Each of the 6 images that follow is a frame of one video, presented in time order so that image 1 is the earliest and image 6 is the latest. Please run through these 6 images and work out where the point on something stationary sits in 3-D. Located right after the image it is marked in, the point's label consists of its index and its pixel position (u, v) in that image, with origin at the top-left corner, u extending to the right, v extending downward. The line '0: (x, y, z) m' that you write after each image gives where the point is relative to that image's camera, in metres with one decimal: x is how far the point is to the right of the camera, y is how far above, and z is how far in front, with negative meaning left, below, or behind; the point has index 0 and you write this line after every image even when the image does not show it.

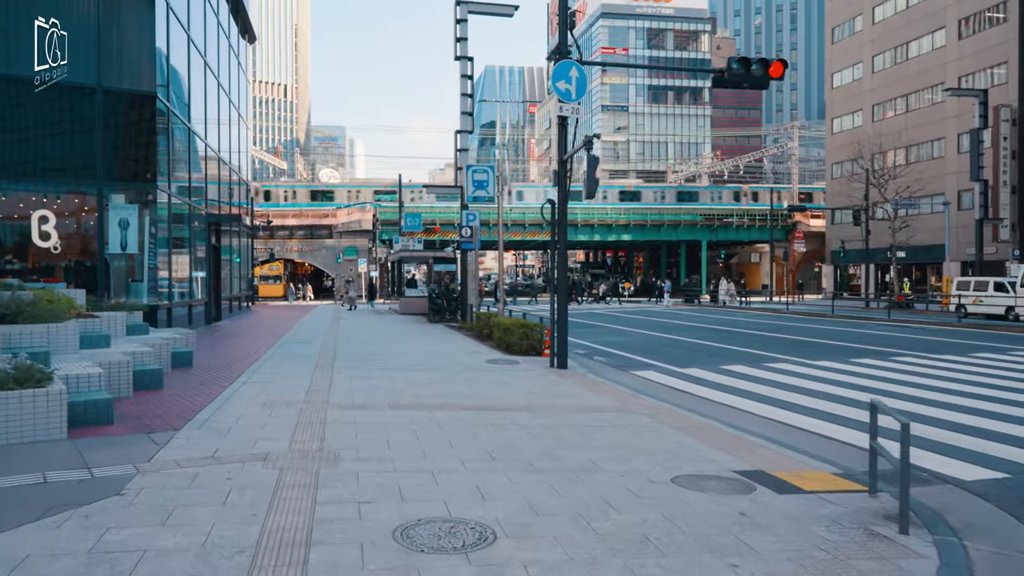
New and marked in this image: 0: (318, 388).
0: (-4.6, -2.4, +11.3) m
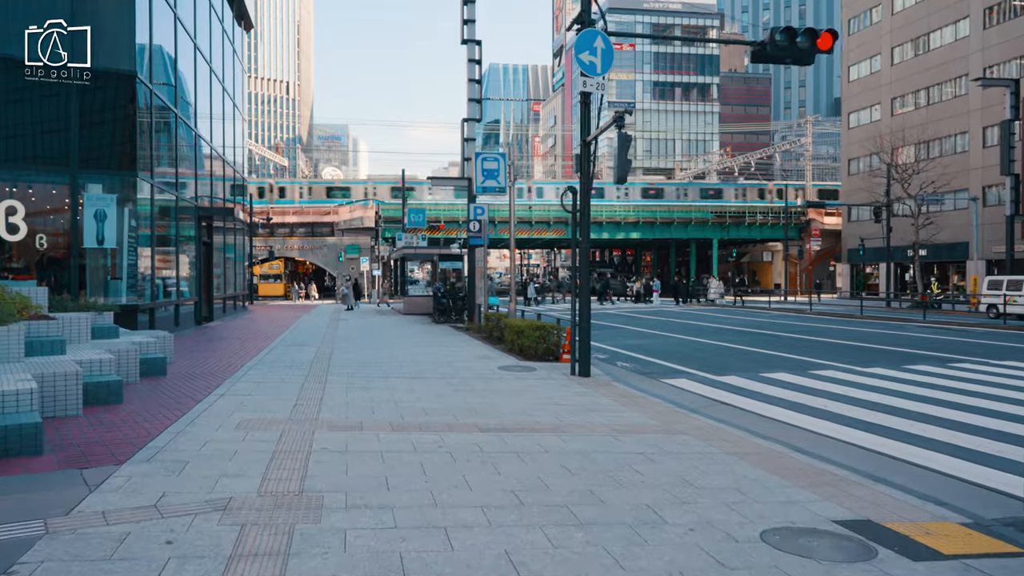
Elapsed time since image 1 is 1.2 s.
0: (-4.2, -2.3, +9.7) m
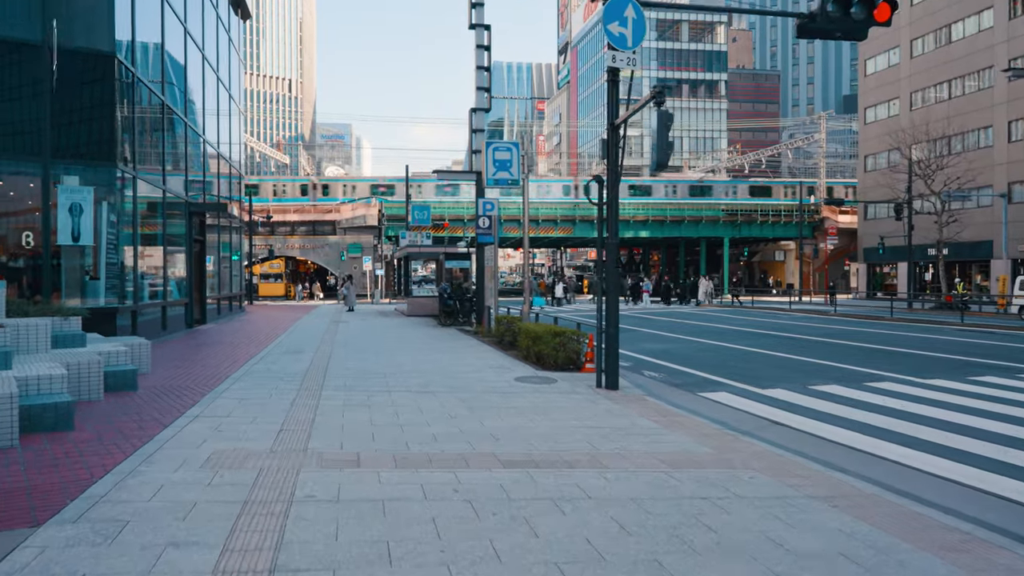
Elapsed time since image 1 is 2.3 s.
0: (-3.8, -2.4, +8.2) m
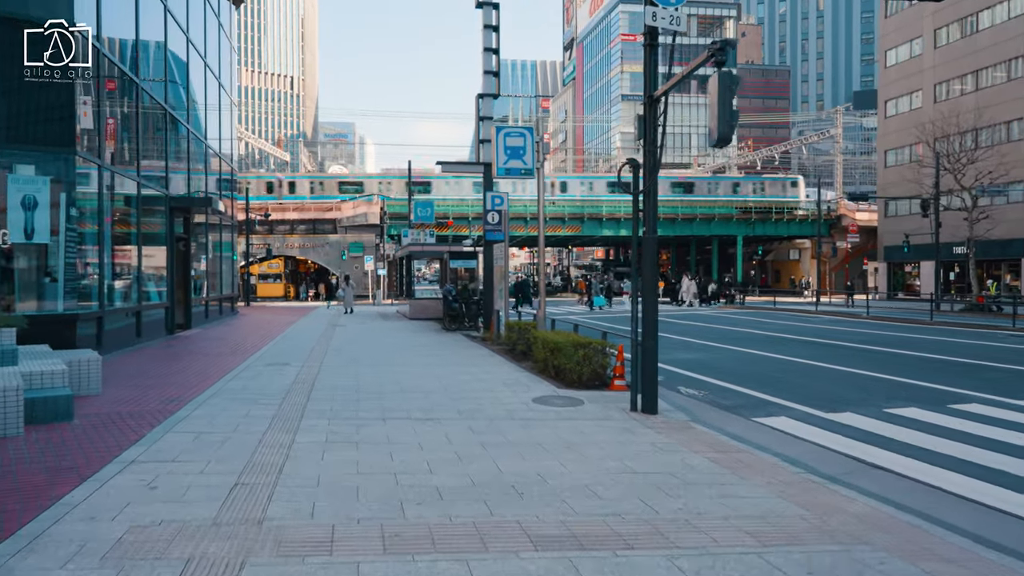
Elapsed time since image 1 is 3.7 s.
0: (-3.4, -2.5, +6.3) m
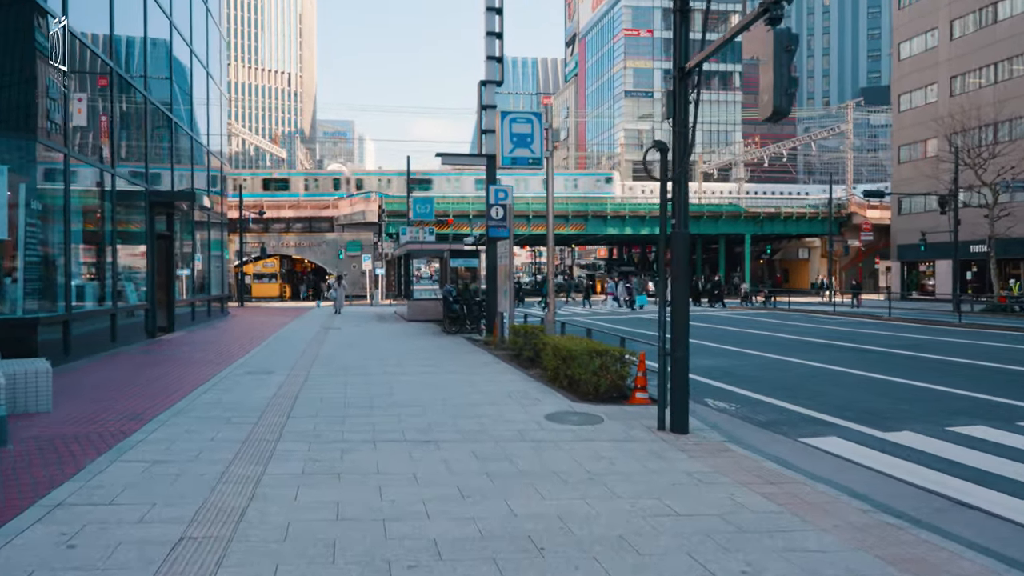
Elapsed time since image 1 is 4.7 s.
0: (-3.2, -2.5, +5.0) m
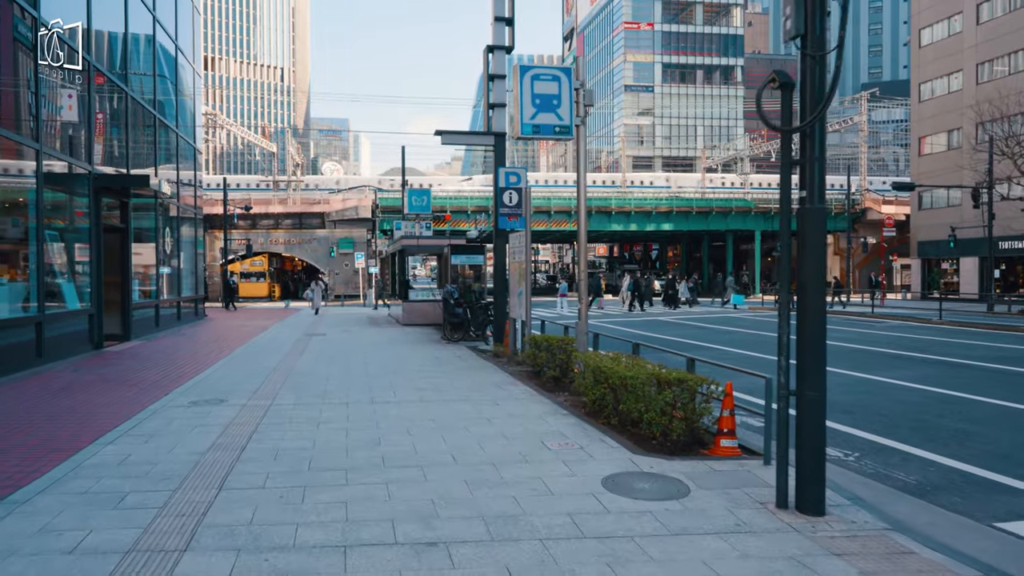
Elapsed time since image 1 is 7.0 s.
0: (-2.6, -2.6, +2.0) m
